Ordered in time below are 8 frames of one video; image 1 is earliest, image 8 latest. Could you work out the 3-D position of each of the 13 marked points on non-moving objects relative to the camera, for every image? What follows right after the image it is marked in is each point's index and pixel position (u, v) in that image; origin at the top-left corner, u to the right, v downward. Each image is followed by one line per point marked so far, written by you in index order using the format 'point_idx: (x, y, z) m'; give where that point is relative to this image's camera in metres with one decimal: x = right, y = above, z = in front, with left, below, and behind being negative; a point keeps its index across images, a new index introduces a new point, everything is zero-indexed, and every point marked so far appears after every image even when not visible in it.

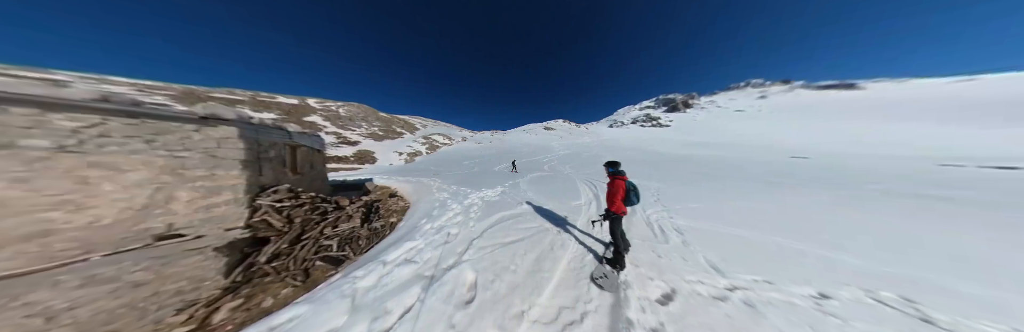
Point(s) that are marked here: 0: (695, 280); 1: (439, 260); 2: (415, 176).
0: (+4.1, -2.5, +3.0) m
1: (-1.7, -2.2, +3.1) m
2: (-9.8, -1.3, +13.7) m
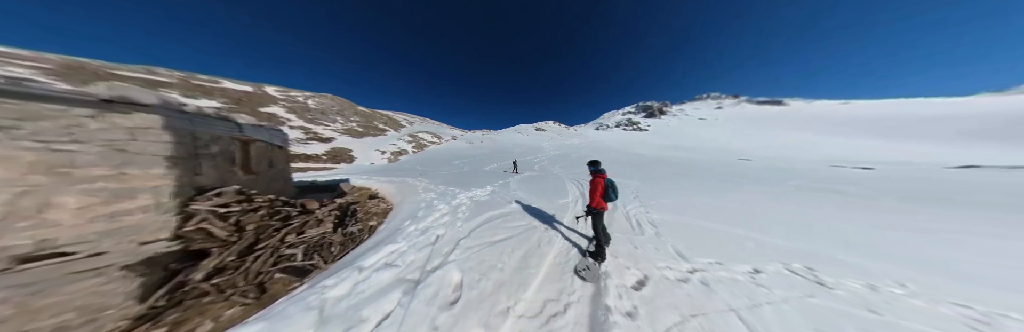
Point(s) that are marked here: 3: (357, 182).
0: (+3.8, -2.5, +3.3) m
1: (-1.9, -2.2, +2.9) m
2: (-10.8, -1.2, +12.9) m
3: (-11.8, -1.4, +9.9) m
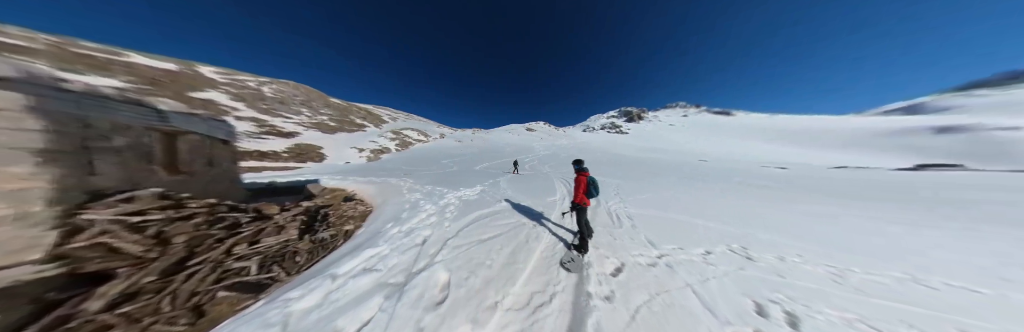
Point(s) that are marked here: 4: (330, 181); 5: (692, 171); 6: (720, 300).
0: (+3.6, -2.5, +3.6) m
1: (-2.1, -2.2, +2.8) m
2: (-11.7, -1.1, +12.1) m
3: (-12.5, -1.3, +9.0) m
4: (-12.9, -1.2, +9.3) m
5: (+18.7, -0.9, +14.1) m
6: (+5.0, -3.0, +2.9) m
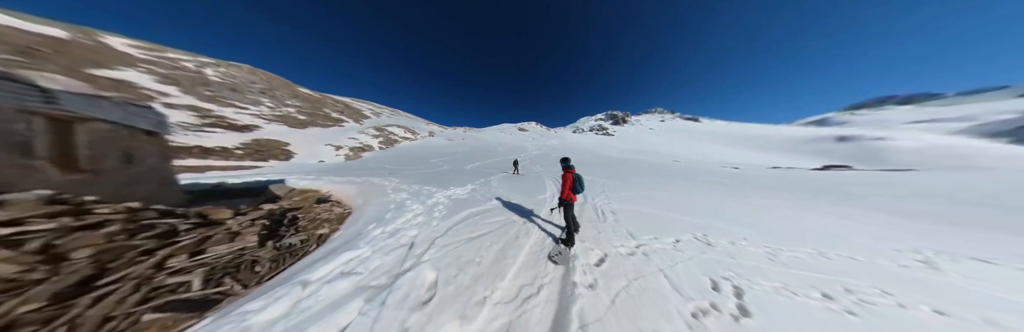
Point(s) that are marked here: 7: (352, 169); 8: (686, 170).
0: (+3.3, -2.5, +3.8) m
1: (-2.3, -2.2, +2.6) m
2: (-12.5, -0.9, +11.3) m
3: (-13.1, -1.2, +8.2) m
4: (-13.5, -1.1, +8.4) m
5: (+17.7, -0.9, +15.3) m
6: (+4.8, -3.0, +3.2) m
7: (-15.2, -0.4, +12.9) m
8: (+20.1, -0.8, +15.3) m
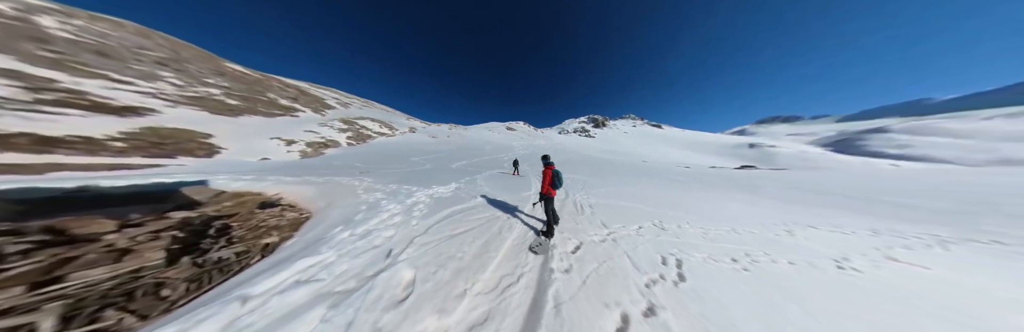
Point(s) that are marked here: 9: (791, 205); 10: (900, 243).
0: (+2.6, -2.3, +4.4) m
1: (-2.9, -1.9, +2.6) m
2: (-13.9, -0.6, +10.1) m
3: (-14.2, -0.9, +7.0) m
4: (-14.6, -0.8, +7.2) m
5: (+15.7, -0.4, +17.4) m
6: (+4.1, -2.8, +4.0) m
7: (-16.8, -0.1, +11.5) m
8: (+18.1, -0.4, +17.5) m
9: (+16.0, -2.2, +7.6) m
10: (+12.8, -2.5, +4.4) m
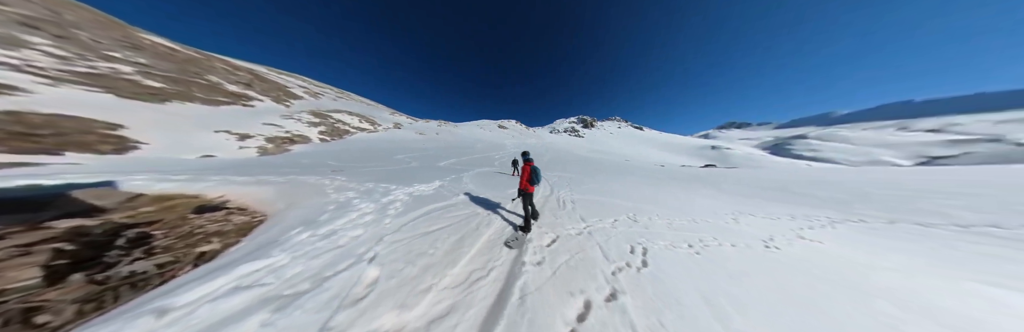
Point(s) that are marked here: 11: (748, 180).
0: (+1.7, -2.1, +4.6) m
1: (-3.6, -1.8, +2.4) m
2: (-15.2, -0.4, +9.0) m
3: (-15.2, -0.7, +5.9) m
4: (-15.7, -0.6, +6.0) m
5: (+13.7, -0.1, +18.6) m
6: (+3.3, -2.6, +4.4) m
7: (-18.1, +0.2, +10.1) m
8: (+16.1, 0.0, +18.9) m
9: (+14.8, -2.1, +8.9) m
10: (+11.9, -2.4, +5.5) m
11: (+22.5, -1.4, +12.9) m
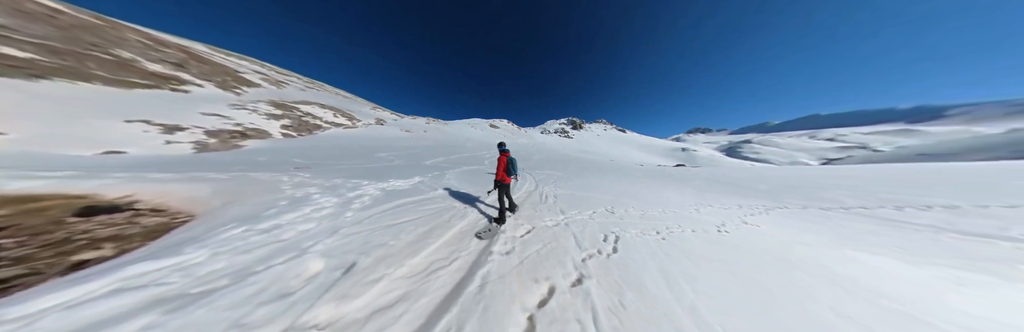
0: (+0.7, -1.7, +4.7) m
1: (-4.4, -1.4, +2.0) m
2: (-16.5, +0.2, +7.5) m
3: (-16.3, -0.2, +4.4) m
4: (-16.7, -0.1, +4.6) m
5: (+11.5, +0.6, +19.6) m
6: (+2.3, -2.2, +4.6) m
7: (-19.6, +0.7, +8.4) m
8: (+13.8, +0.6, +20.2) m
9: (+13.3, -1.6, +10.0) m
10: (+10.7, -2.0, +6.4) m
11: (+20.7, -0.8, +14.7) m
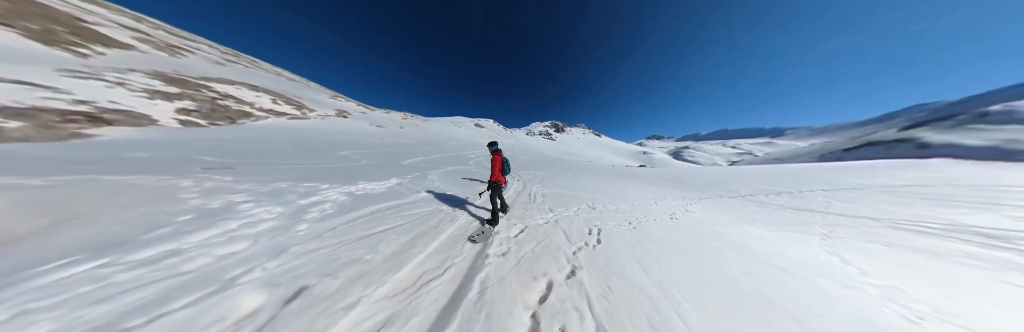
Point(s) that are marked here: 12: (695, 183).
0: (+0.6, -1.7, +4.5) m
1: (-4.1, -1.4, +1.2) m
2: (-16.8, +0.3, +5.2) m
3: (-16.2, -0.1, +2.2) m
4: (-16.7, 0.0, +2.2) m
5: (+9.5, +0.5, +20.6) m
6: (+2.2, -2.2, +4.6) m
7: (-19.9, +0.9, +5.7) m
8: (+11.7, +0.5, +21.5) m
9: (+12.5, -1.6, +11.4) m
10: (+10.4, -2.0, +7.5) m
11: (+19.3, -0.9, +16.9) m
12: (+17.9, -1.6, +12.9) m
